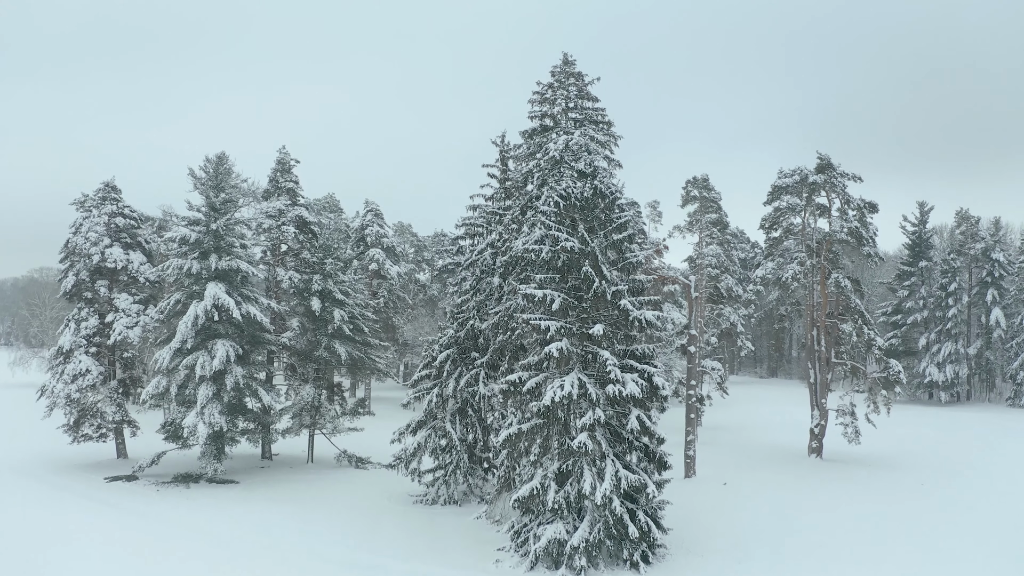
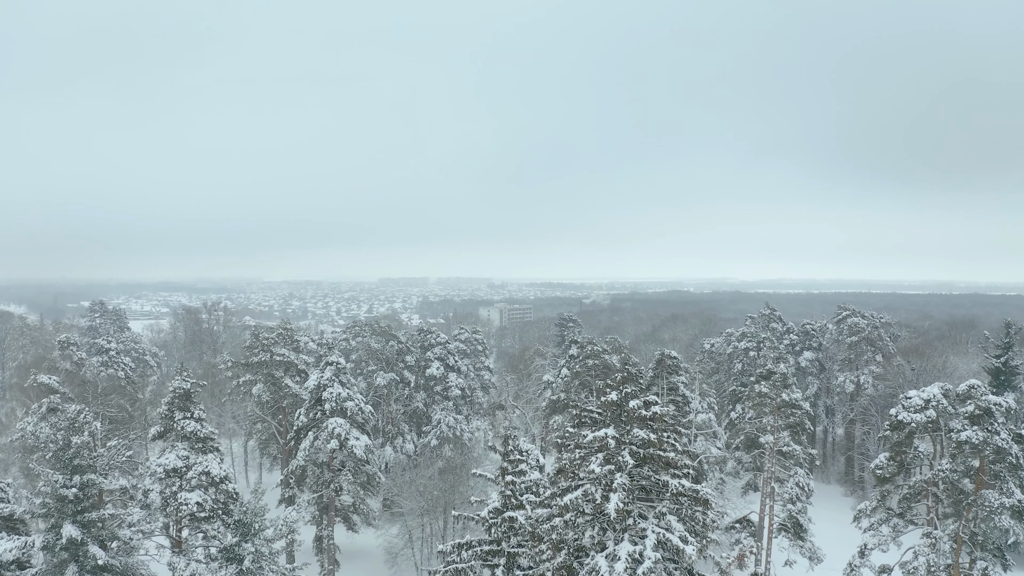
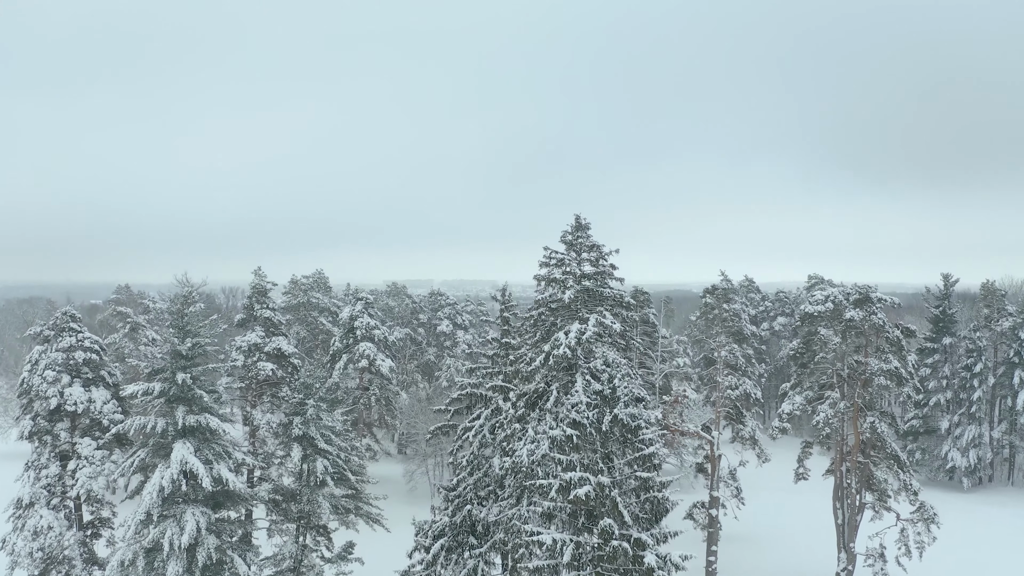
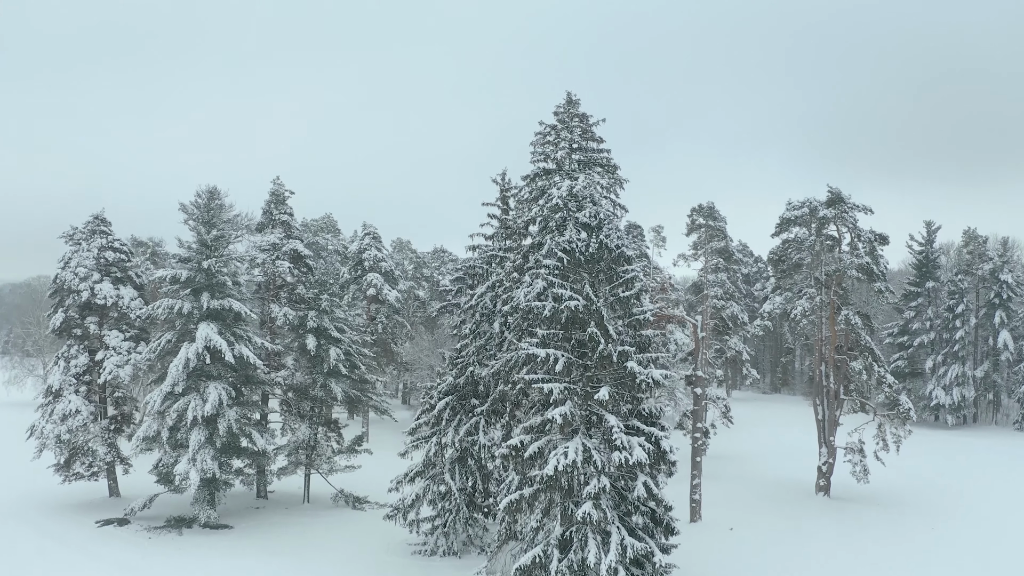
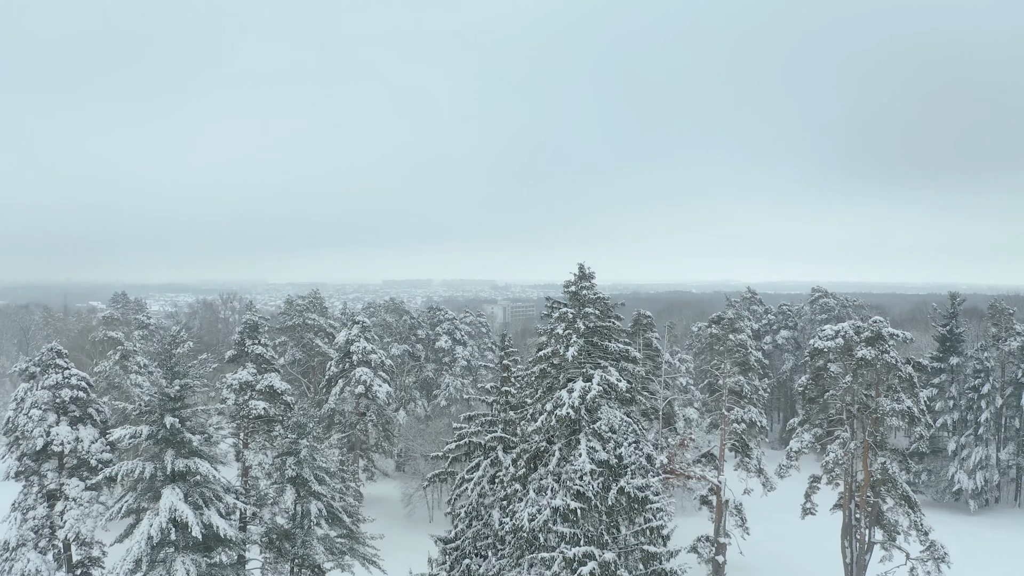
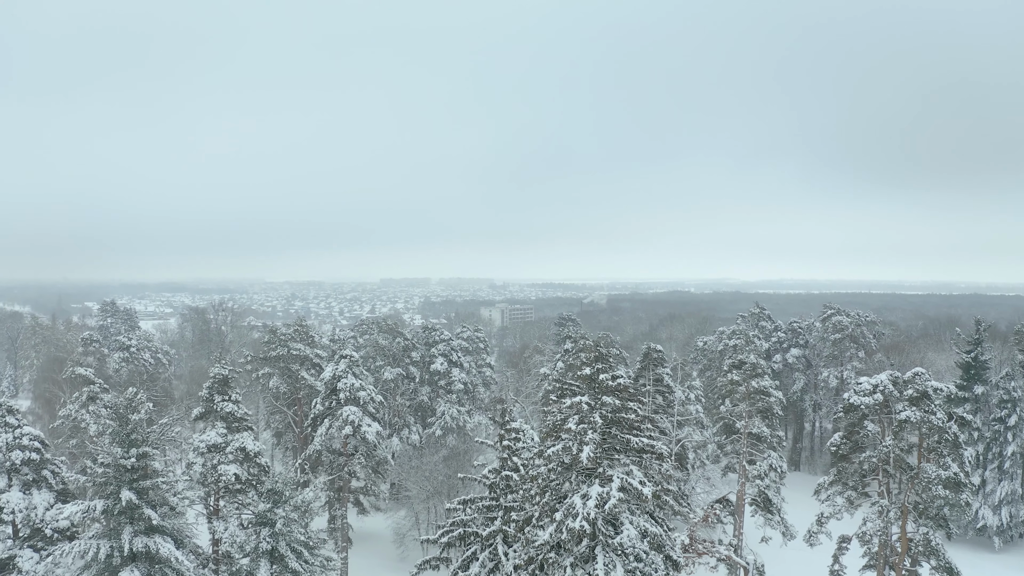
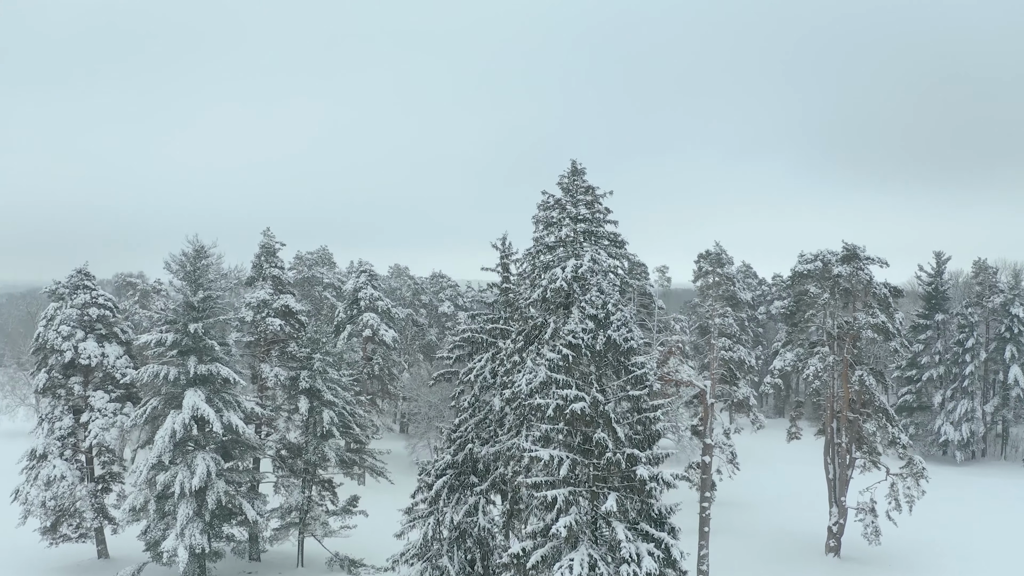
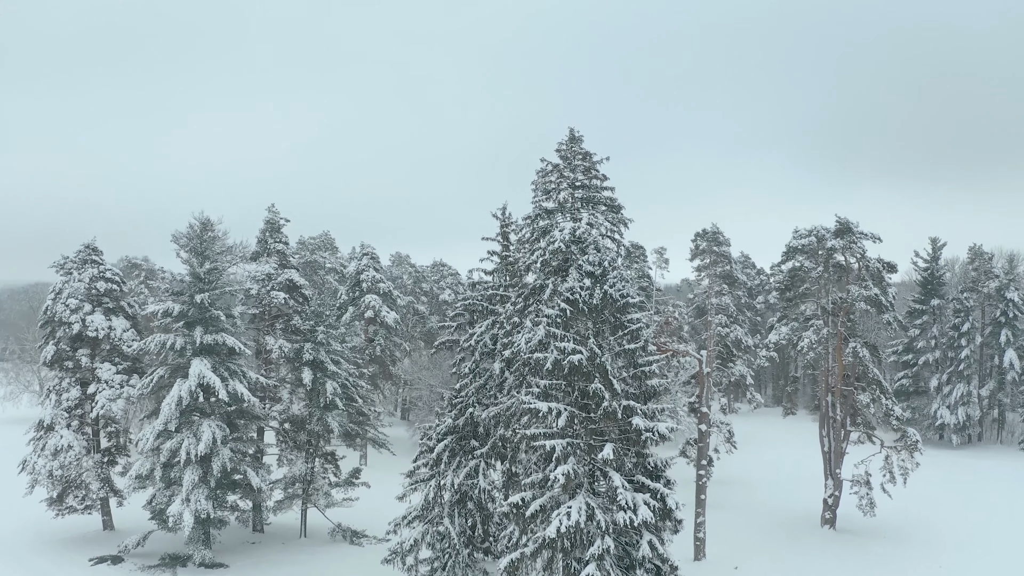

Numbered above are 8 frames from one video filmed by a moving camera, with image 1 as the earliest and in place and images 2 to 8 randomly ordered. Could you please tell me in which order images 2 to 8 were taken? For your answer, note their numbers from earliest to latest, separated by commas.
4, 8, 7, 3, 5, 6, 2
